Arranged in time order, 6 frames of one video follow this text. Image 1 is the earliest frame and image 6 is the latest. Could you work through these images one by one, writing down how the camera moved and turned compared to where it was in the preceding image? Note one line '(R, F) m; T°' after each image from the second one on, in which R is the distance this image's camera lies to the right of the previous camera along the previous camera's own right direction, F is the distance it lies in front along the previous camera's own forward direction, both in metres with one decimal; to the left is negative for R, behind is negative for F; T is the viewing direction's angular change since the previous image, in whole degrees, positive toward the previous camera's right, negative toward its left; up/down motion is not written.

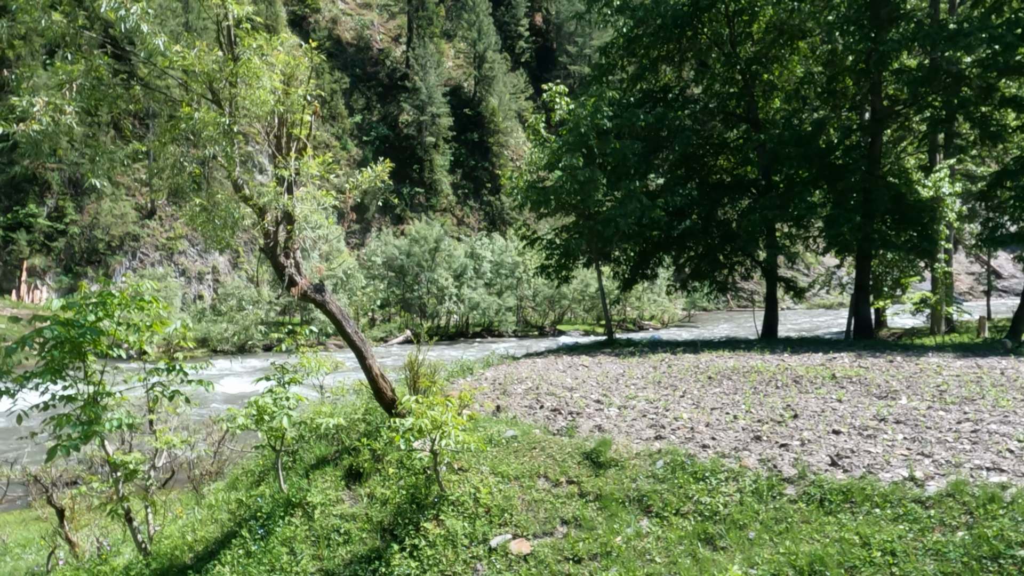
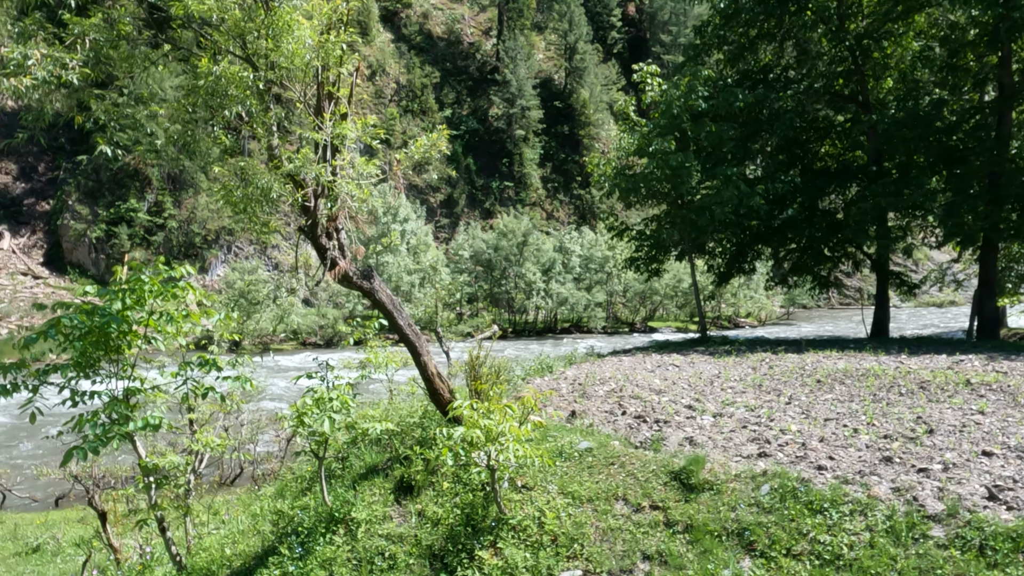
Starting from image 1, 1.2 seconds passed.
(+0.1, +1.0) m; -6°
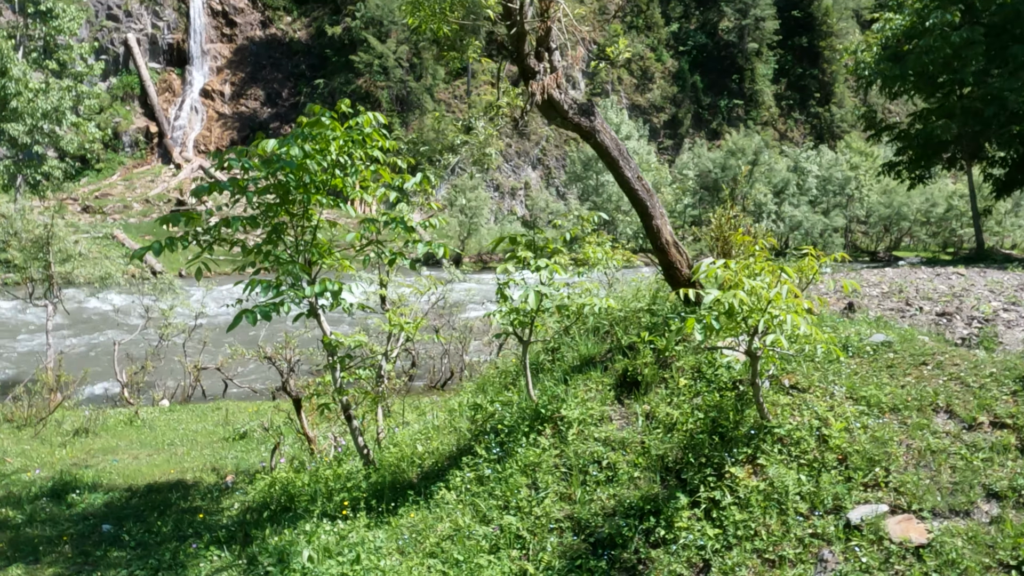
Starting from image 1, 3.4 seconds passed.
(-0.2, +1.4) m; -14°
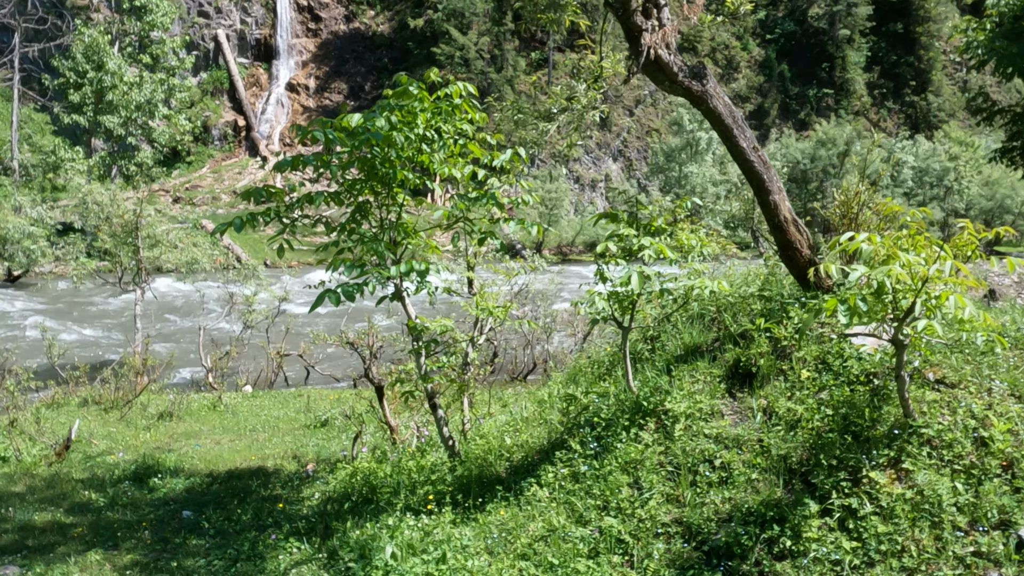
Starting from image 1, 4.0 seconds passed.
(-0.1, +0.4) m; -5°
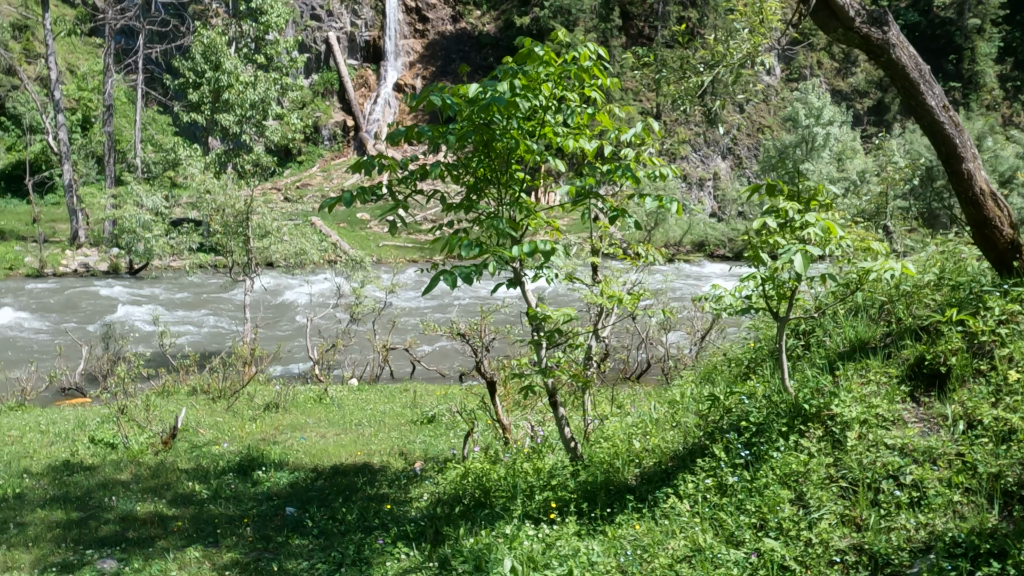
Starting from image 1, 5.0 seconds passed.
(-0.2, +0.5) m; -7°
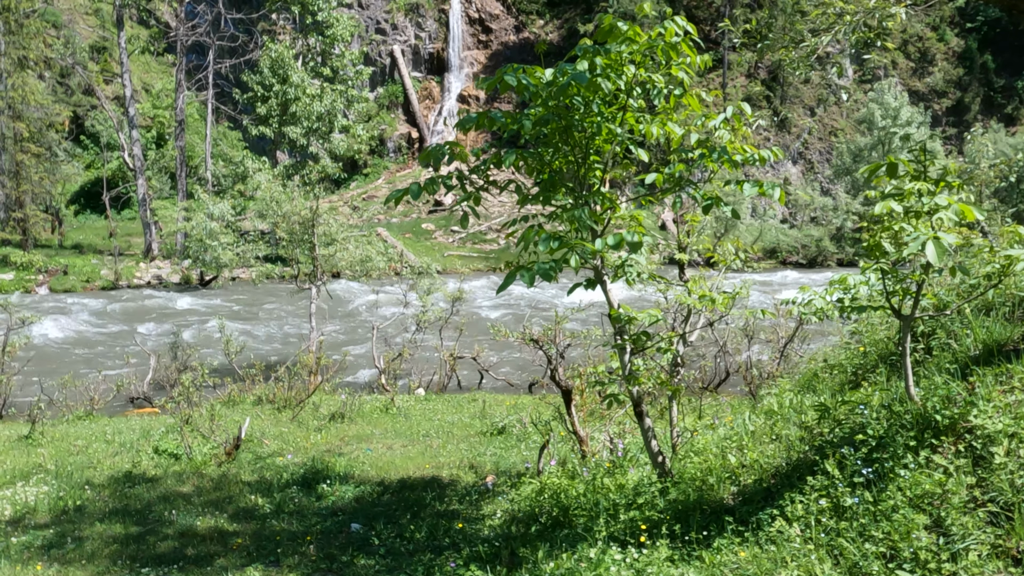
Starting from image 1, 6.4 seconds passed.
(-0.1, +0.4) m; -4°
